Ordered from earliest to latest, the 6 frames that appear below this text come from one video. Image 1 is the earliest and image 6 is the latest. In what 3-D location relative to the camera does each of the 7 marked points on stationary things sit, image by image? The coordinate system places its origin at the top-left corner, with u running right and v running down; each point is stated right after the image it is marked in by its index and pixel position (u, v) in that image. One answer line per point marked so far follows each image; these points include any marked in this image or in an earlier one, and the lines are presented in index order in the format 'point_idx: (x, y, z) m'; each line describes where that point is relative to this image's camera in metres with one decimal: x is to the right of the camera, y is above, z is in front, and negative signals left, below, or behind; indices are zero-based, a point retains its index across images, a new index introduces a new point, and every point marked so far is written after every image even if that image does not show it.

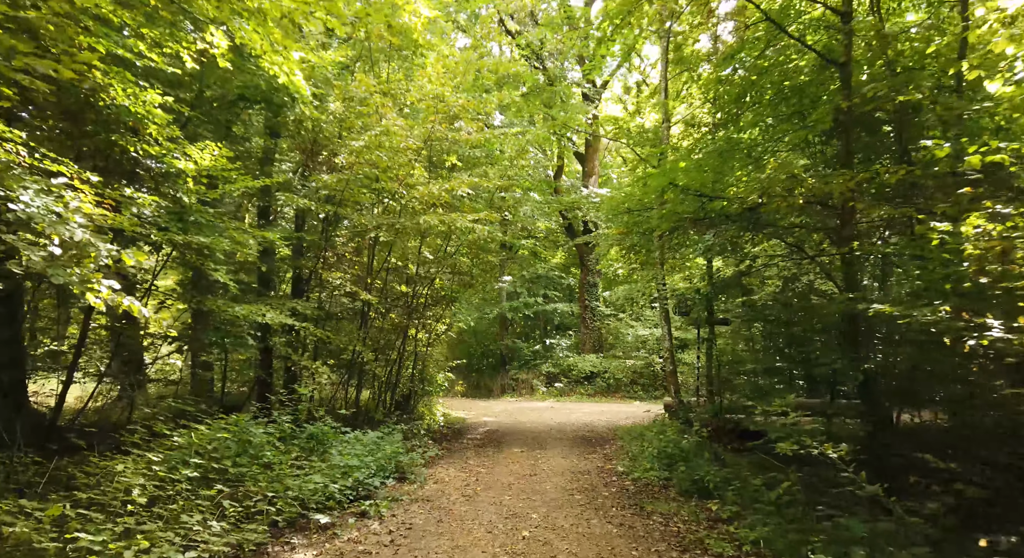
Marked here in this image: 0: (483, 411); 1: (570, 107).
0: (-0.8, -3.6, +18.8) m
1: (+1.3, +3.9, +15.7) m
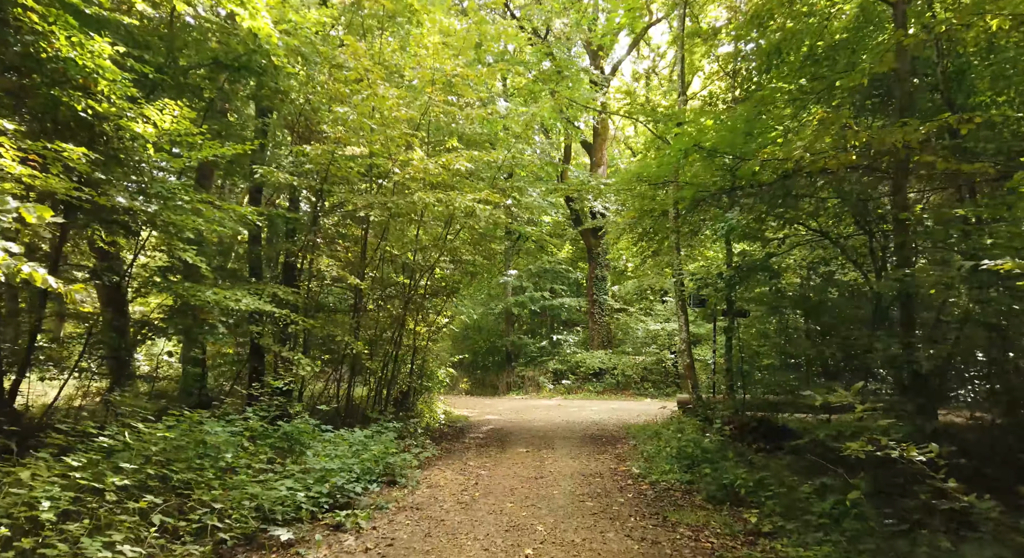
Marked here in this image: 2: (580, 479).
0: (-0.6, -3.4, +18.0) m
1: (+1.4, +4.1, +14.8) m
2: (+0.8, -2.5, +8.4) m
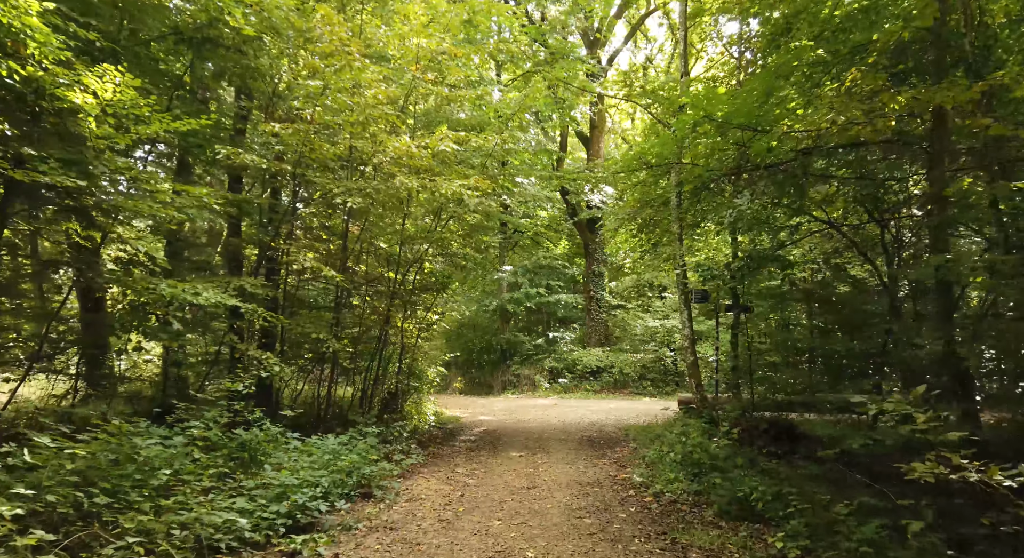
0: (-0.8, -3.3, +17.2) m
1: (+1.2, +4.3, +14.1) m
2: (+0.7, -2.4, +7.7) m
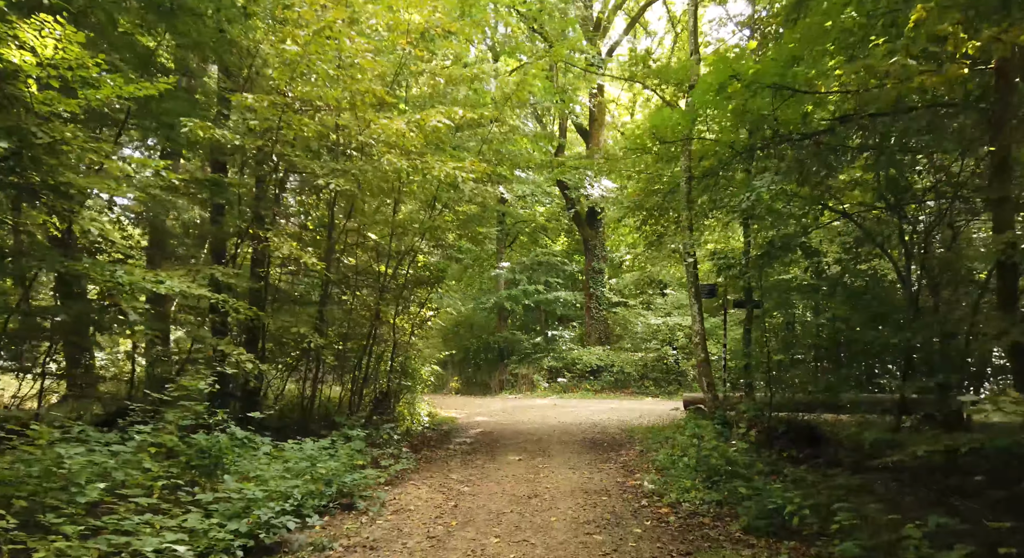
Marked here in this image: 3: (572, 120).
0: (-0.8, -3.2, +16.5) m
1: (+1.2, +4.4, +13.4) m
2: (+0.7, -2.3, +7.0) m
3: (+1.6, +4.2, +18.2) m
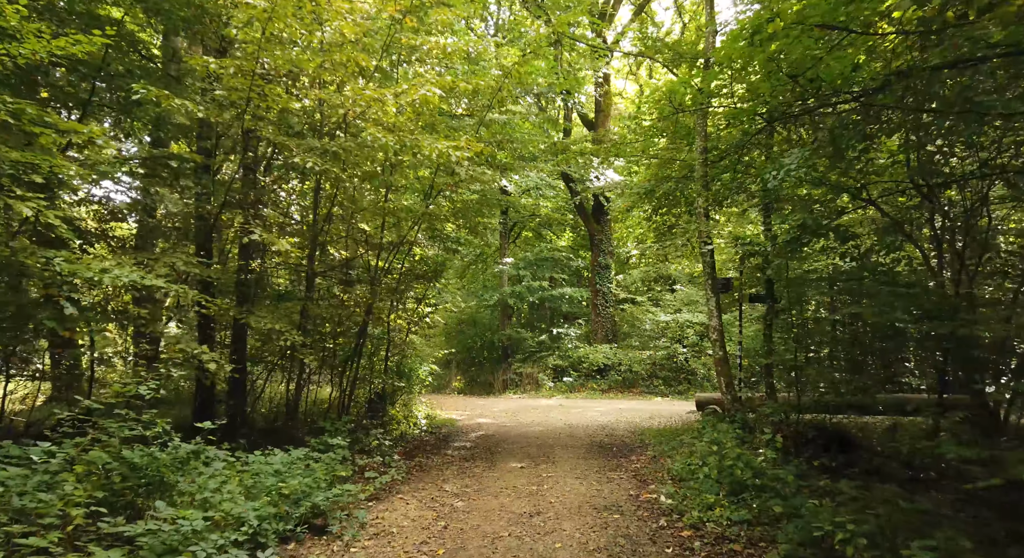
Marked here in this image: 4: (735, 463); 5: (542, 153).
0: (-0.7, -3.0, +15.8) m
1: (+1.2, +4.5, +12.6) m
2: (+0.7, -2.2, +6.2) m
3: (+1.7, +4.4, +17.3) m
4: (+2.2, -1.8, +6.7) m
5: (+0.6, +2.7, +14.7) m
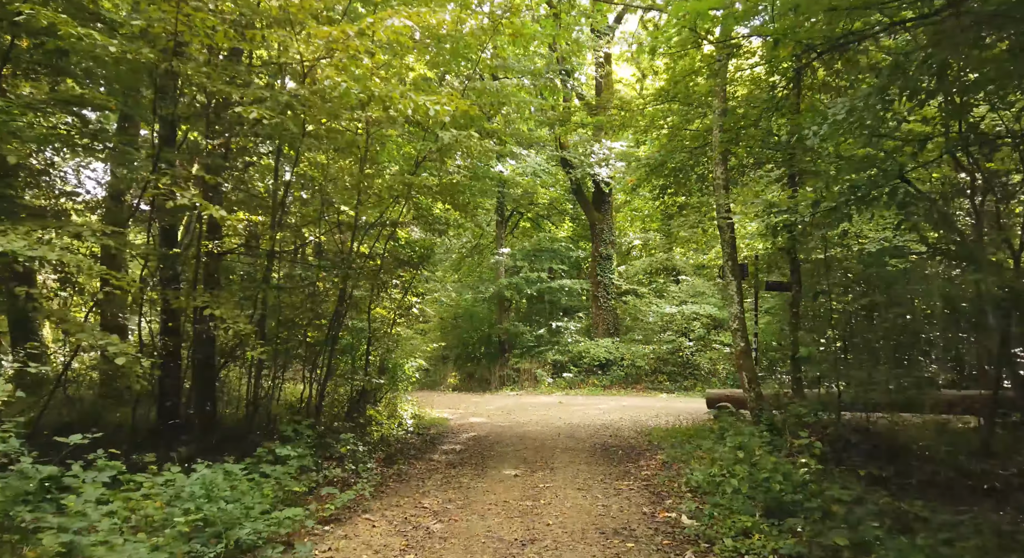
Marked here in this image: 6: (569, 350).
0: (-0.8, -2.8, +14.6) m
1: (+1.1, +4.7, +11.4) m
2: (+0.6, -1.9, +5.1) m
3: (+1.5, +4.6, +16.2) m
4: (+2.1, -1.6, +5.6) m
5: (+0.5, +2.9, +13.6) m
6: (+1.6, -2.0, +19.7) m
